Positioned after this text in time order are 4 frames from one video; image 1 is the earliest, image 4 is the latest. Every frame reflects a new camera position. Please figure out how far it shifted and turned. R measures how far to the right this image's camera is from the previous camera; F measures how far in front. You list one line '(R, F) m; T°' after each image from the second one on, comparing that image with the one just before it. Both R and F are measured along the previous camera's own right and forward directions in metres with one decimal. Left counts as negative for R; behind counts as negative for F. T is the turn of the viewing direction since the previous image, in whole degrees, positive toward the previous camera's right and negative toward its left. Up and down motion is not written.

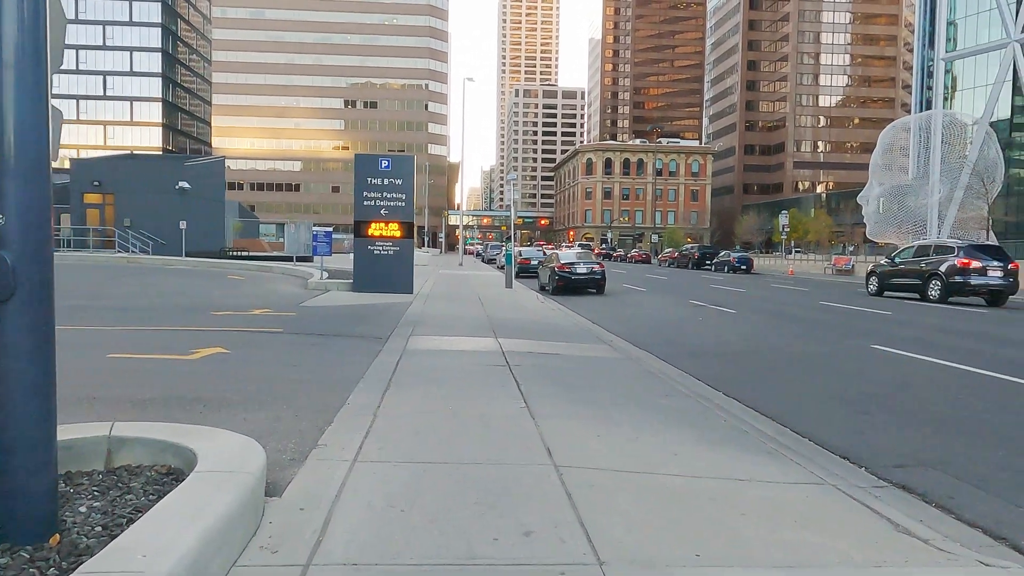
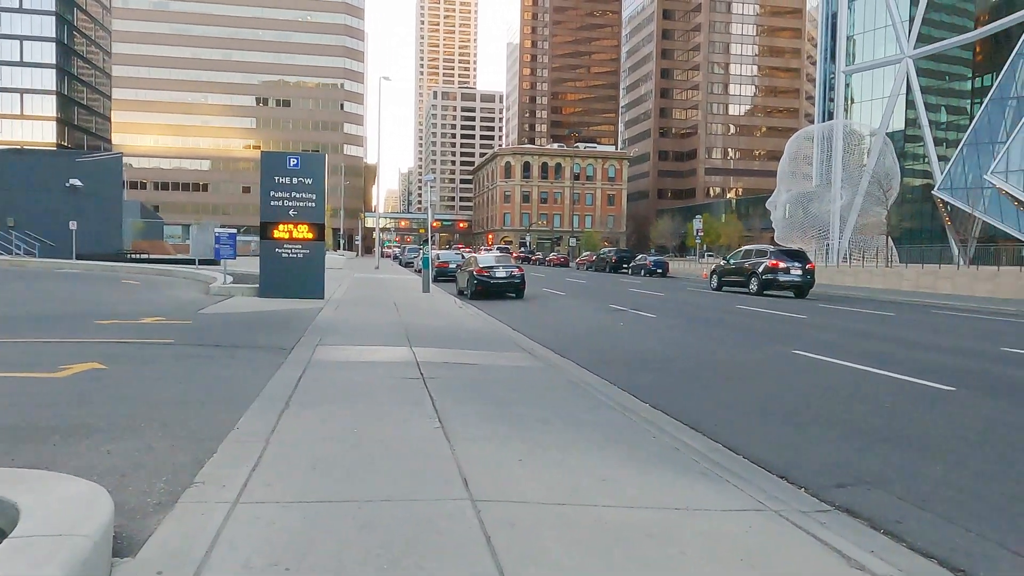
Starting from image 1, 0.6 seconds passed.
(+0.1, +0.6) m; +6°
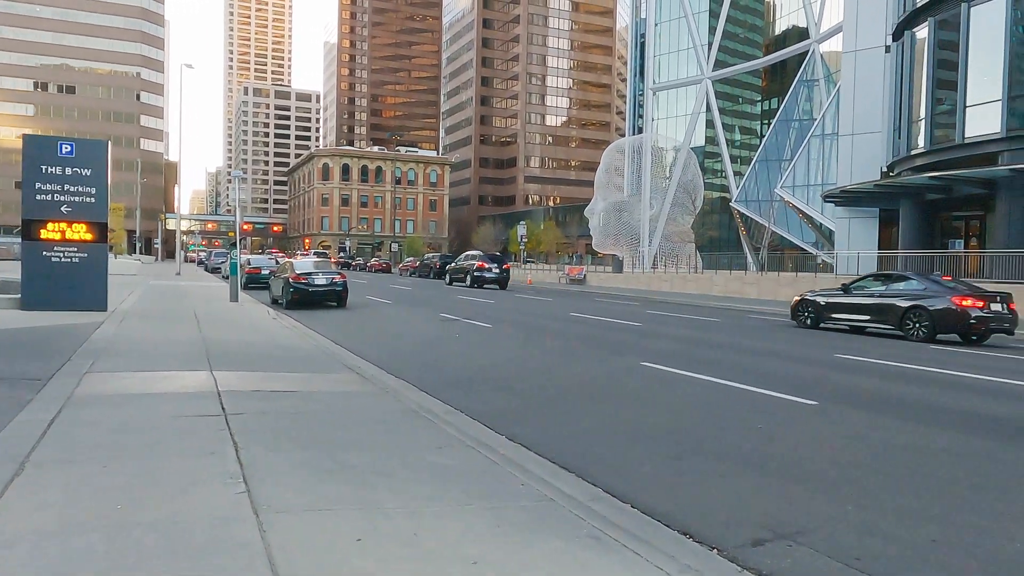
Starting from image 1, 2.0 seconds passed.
(-0.1, +1.4) m; +13°
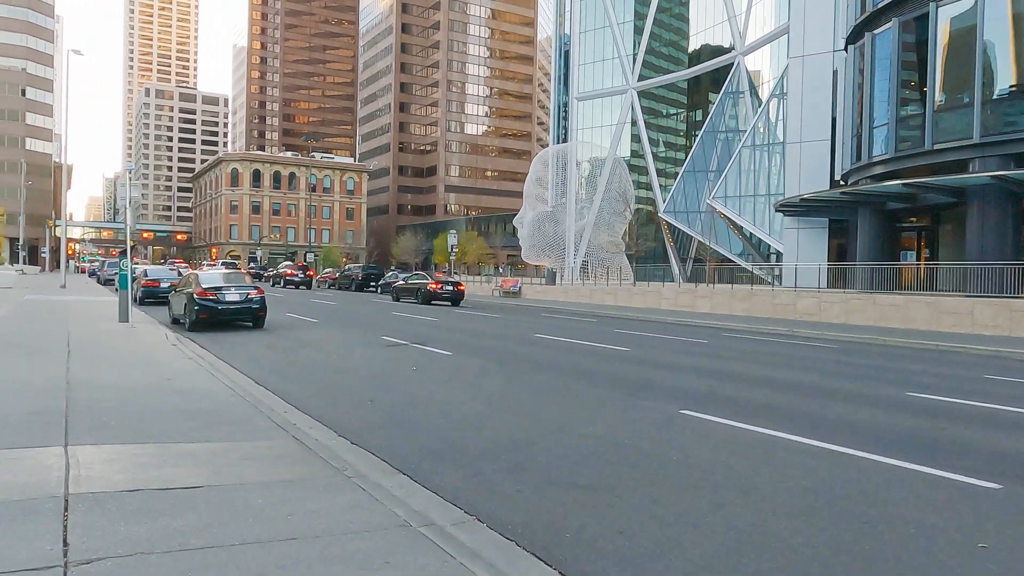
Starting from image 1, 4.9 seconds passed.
(-0.9, +3.1) m; +6°
